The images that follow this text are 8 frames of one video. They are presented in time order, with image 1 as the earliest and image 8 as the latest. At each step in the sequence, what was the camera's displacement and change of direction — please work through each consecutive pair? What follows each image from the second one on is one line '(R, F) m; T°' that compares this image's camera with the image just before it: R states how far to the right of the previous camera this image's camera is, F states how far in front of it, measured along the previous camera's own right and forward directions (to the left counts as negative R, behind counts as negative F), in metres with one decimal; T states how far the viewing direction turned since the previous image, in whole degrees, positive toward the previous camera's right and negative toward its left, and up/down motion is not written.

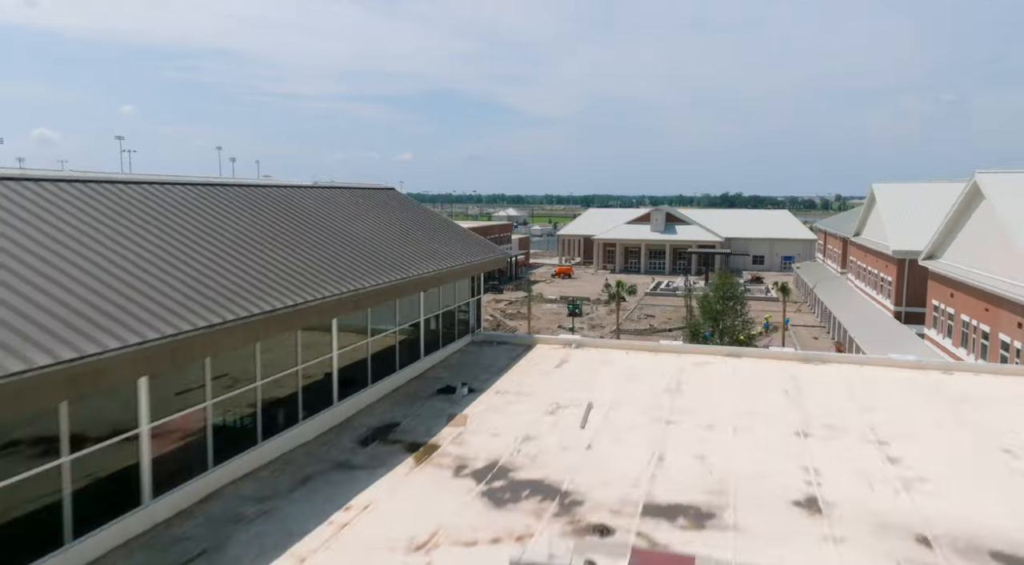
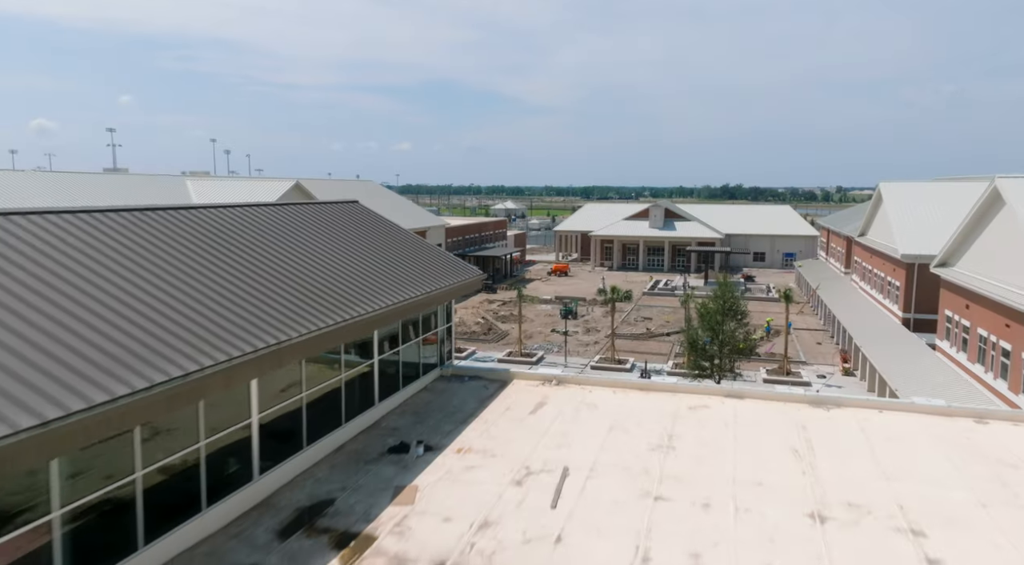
(+0.5, +1.8) m; 0°
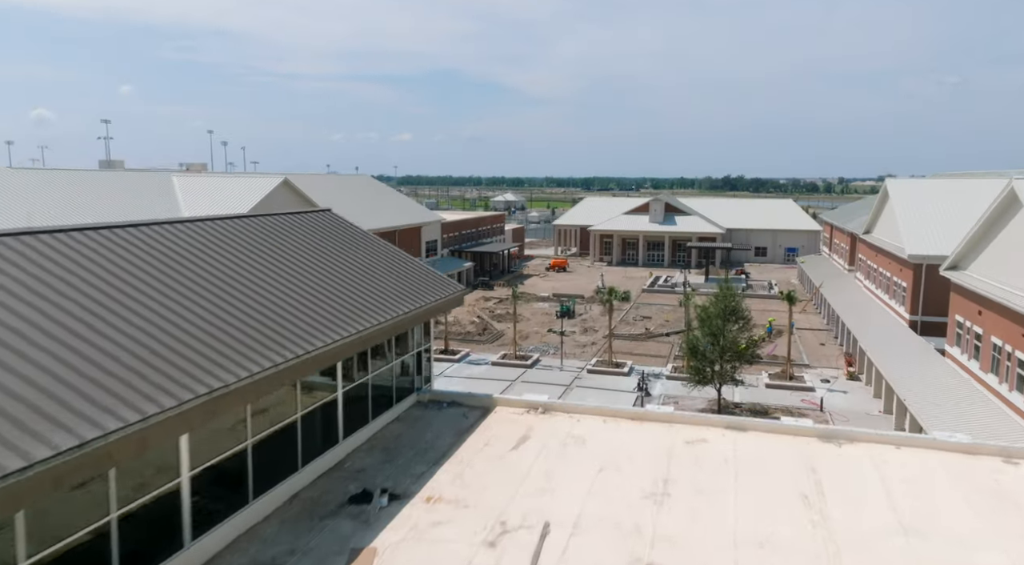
(+0.3, +1.2) m; 0°
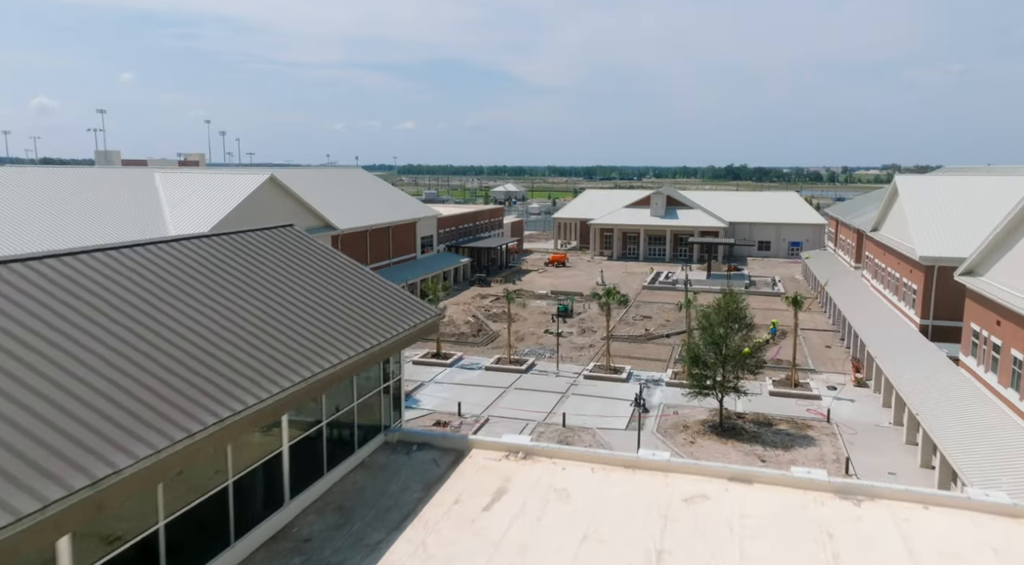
(+0.4, +1.4) m; 0°
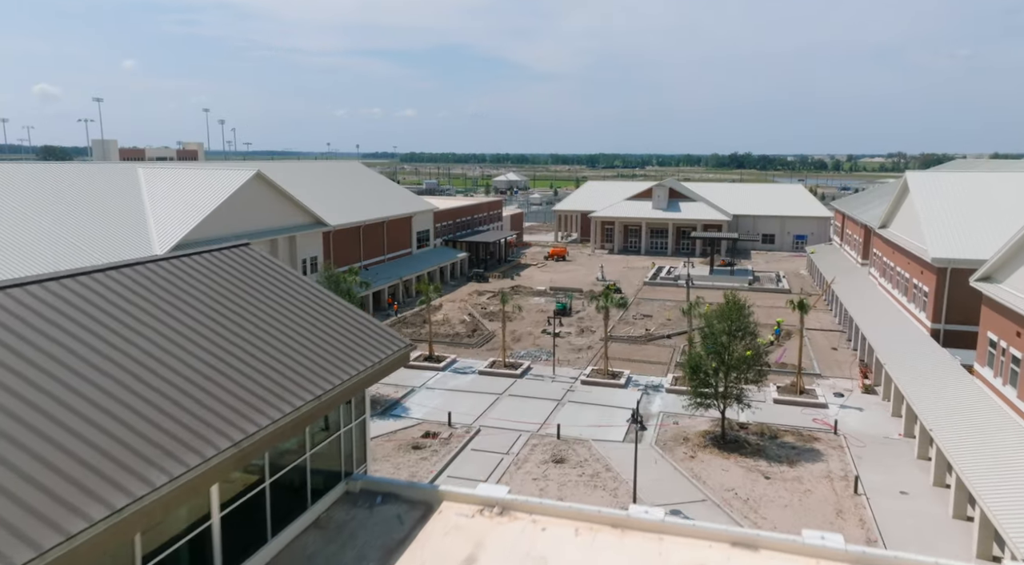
(+0.4, +1.3) m; 0°
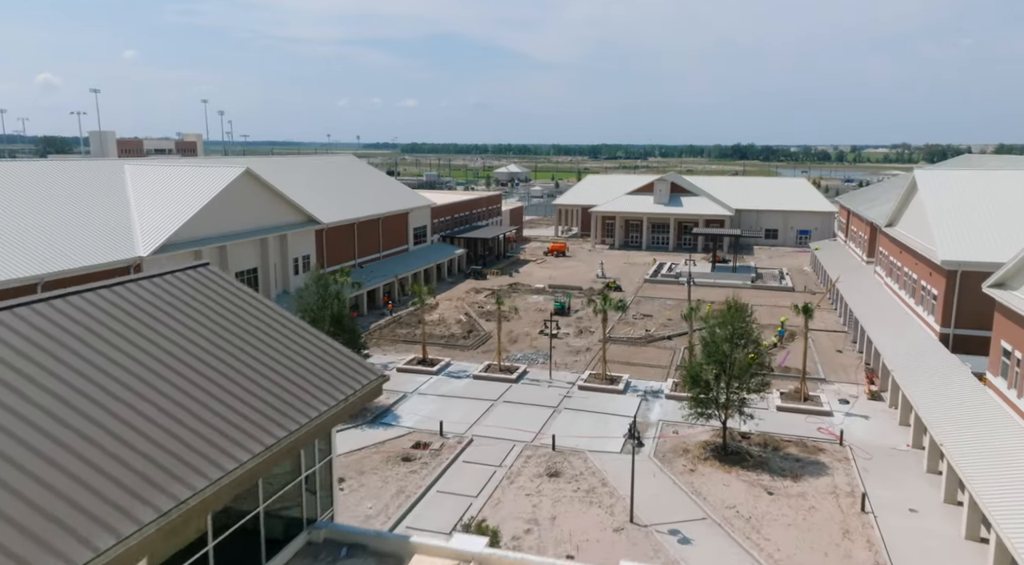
(+0.3, +1.0) m; 0°
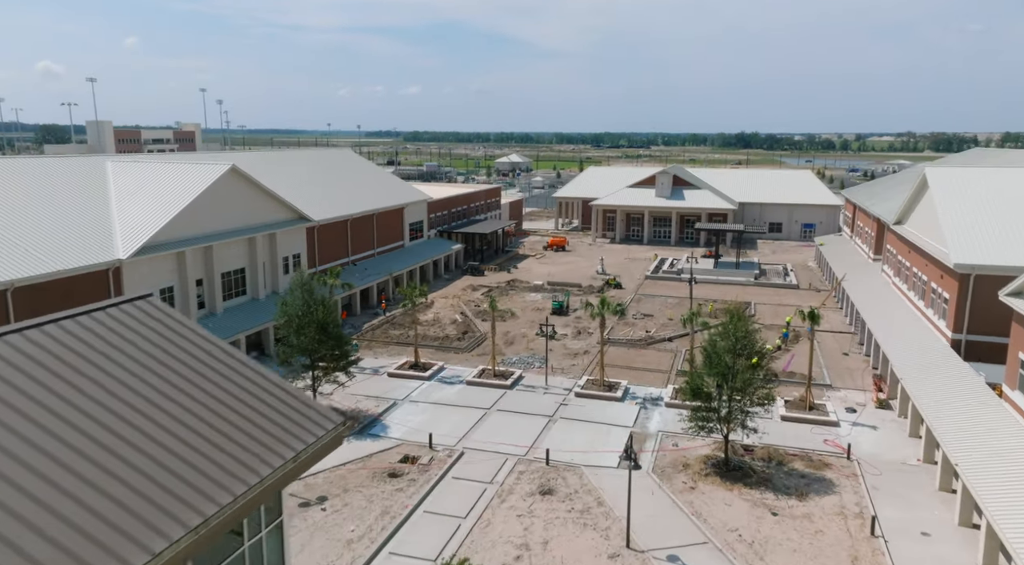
(+0.3, +1.2) m; 0°
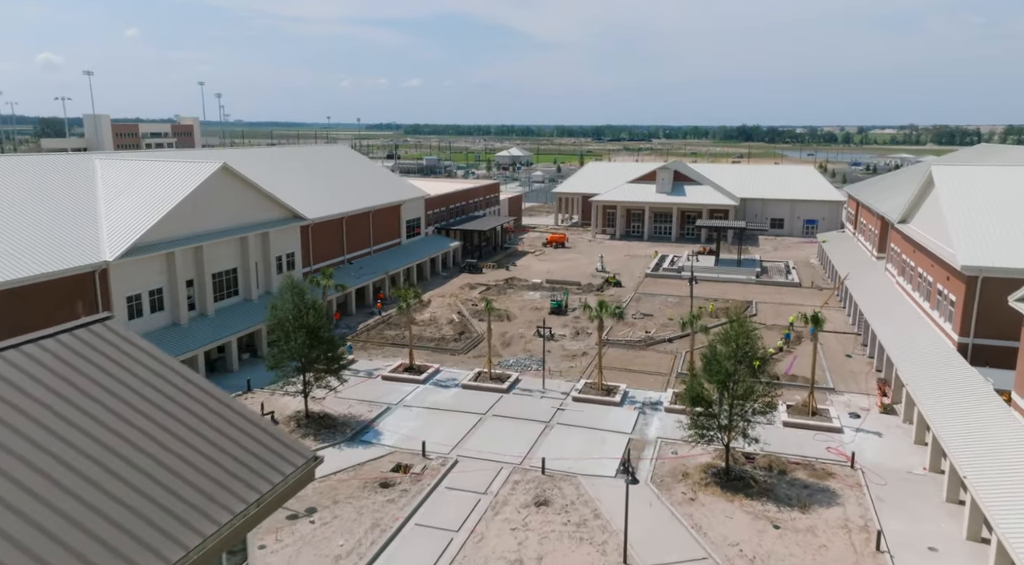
(+0.2, +0.7) m; 0°
